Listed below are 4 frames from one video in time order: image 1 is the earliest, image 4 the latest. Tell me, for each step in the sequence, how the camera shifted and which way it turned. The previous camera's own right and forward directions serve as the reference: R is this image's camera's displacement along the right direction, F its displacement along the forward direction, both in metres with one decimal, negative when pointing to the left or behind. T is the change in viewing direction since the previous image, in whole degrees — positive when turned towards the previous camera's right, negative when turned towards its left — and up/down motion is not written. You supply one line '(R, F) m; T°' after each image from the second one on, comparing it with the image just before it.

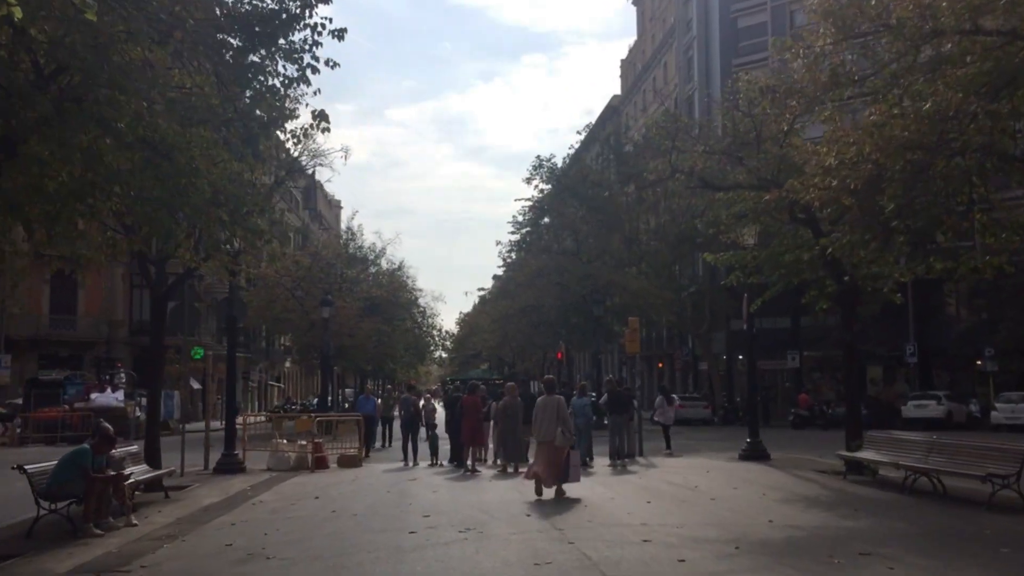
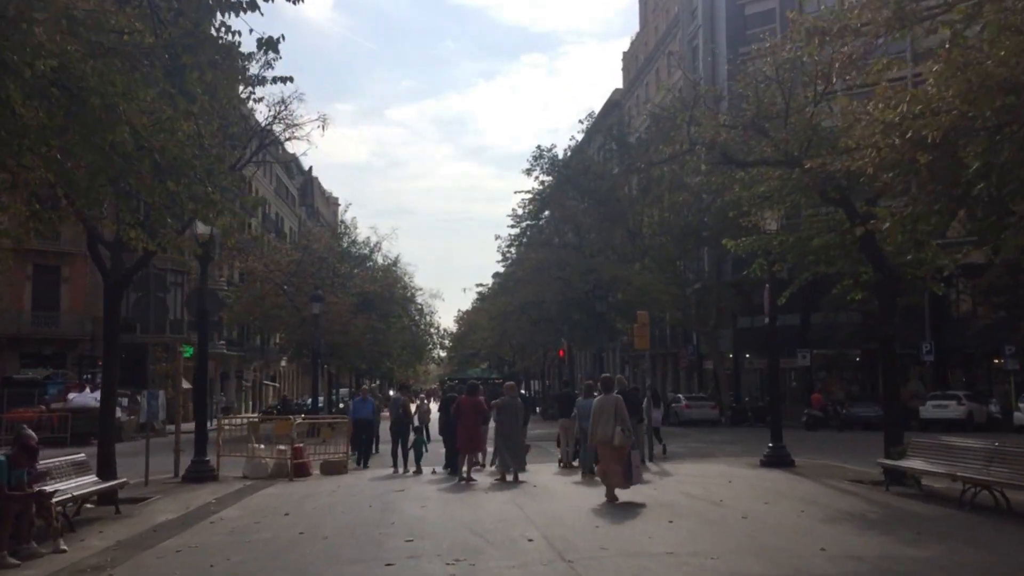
(0.0, +2.1) m; 0°
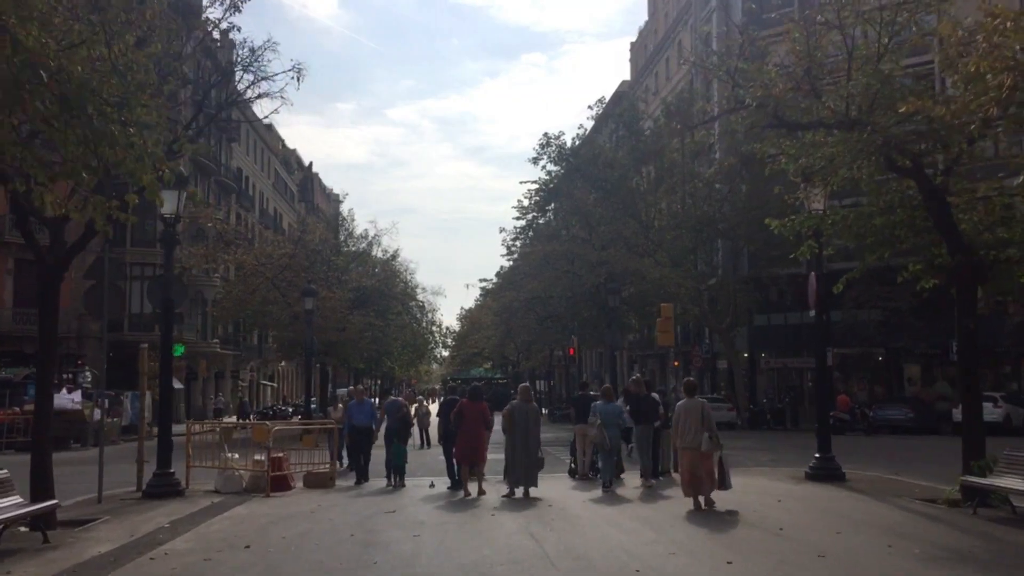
(-0.1, +2.7) m; 0°
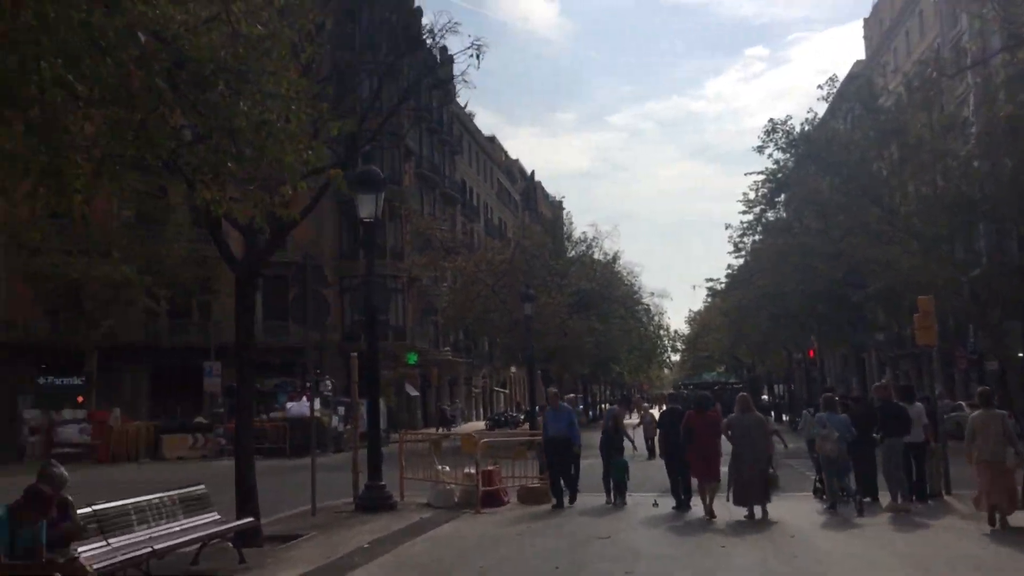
(+0.1, +1.7) m; -14°
